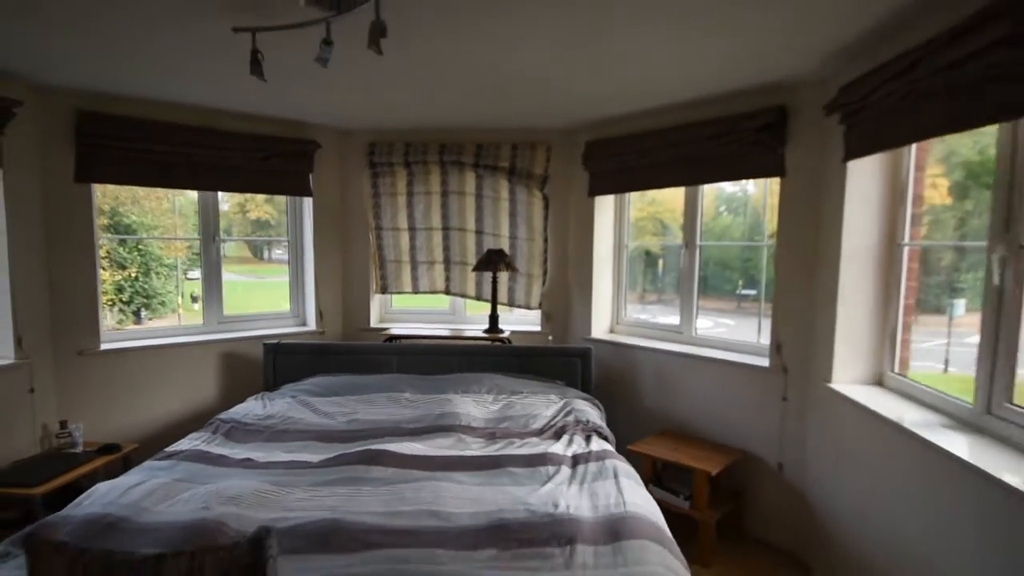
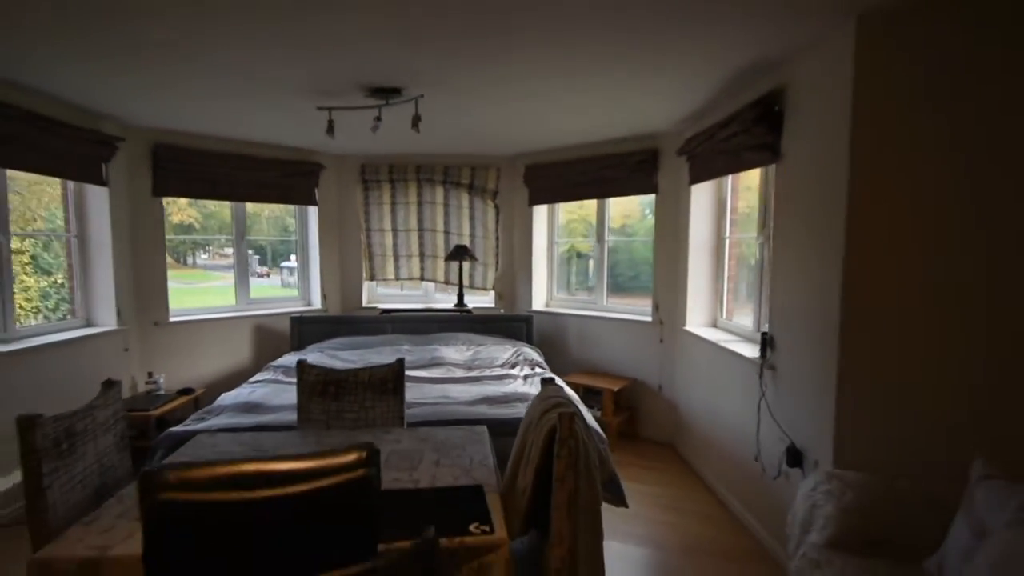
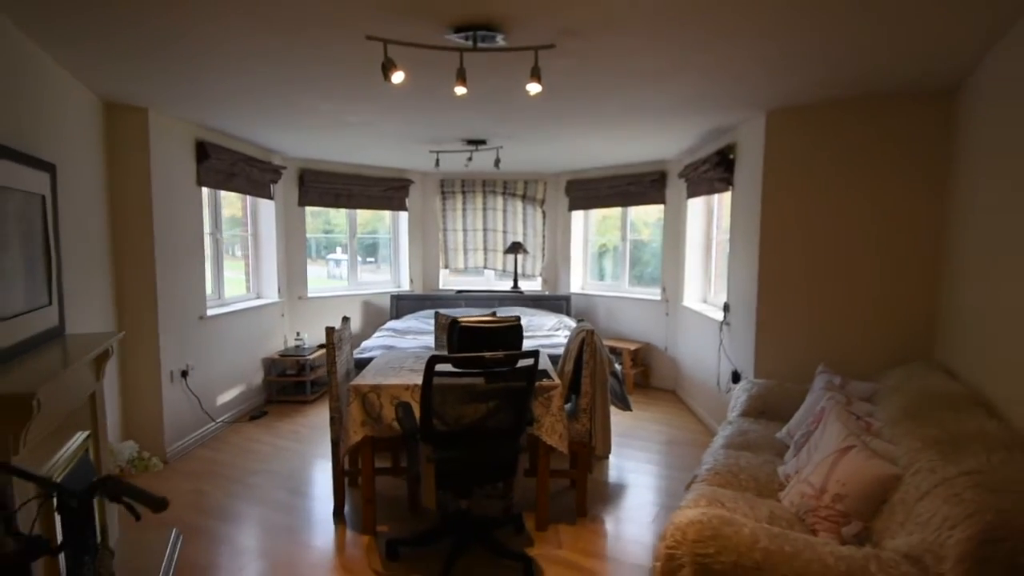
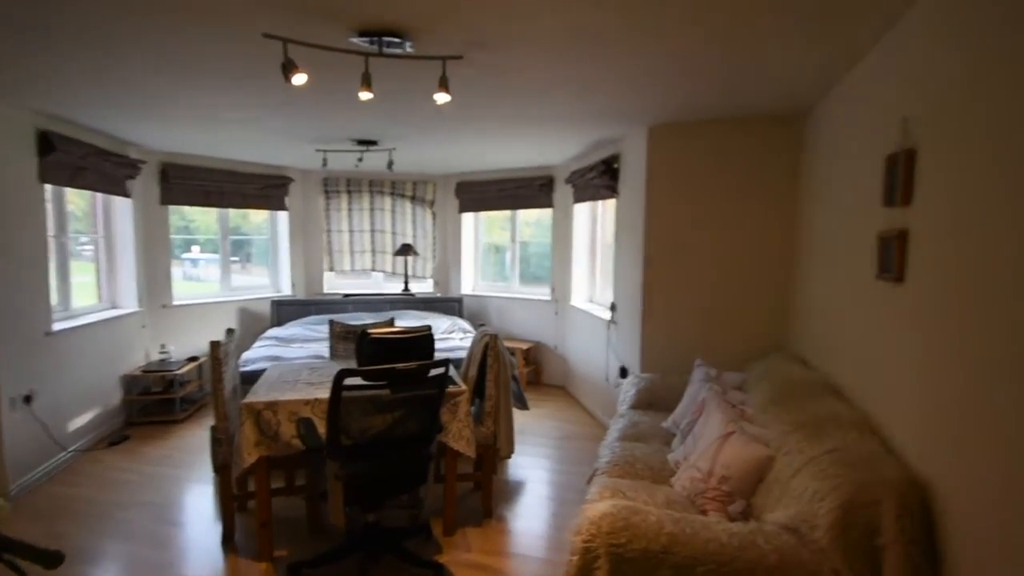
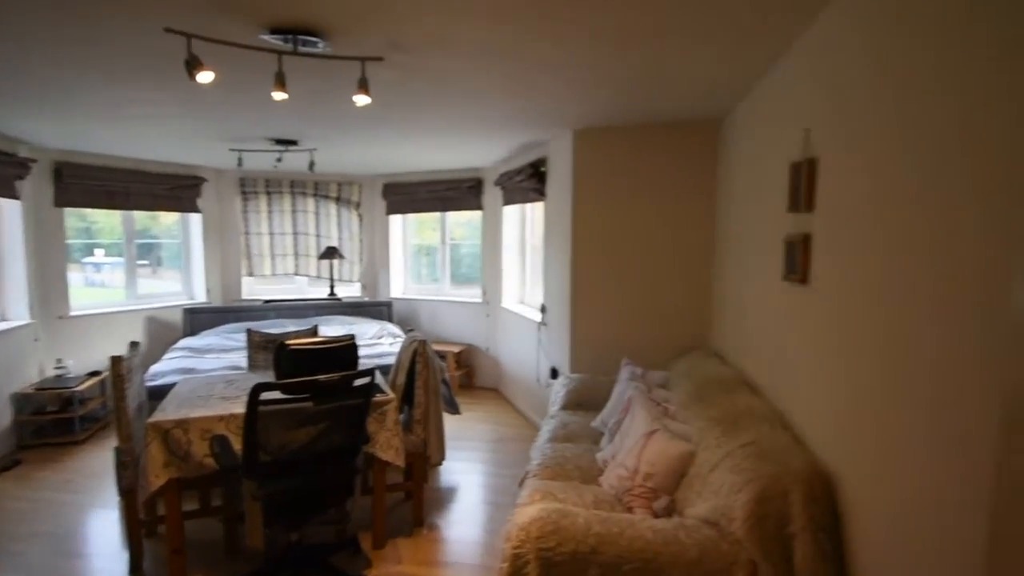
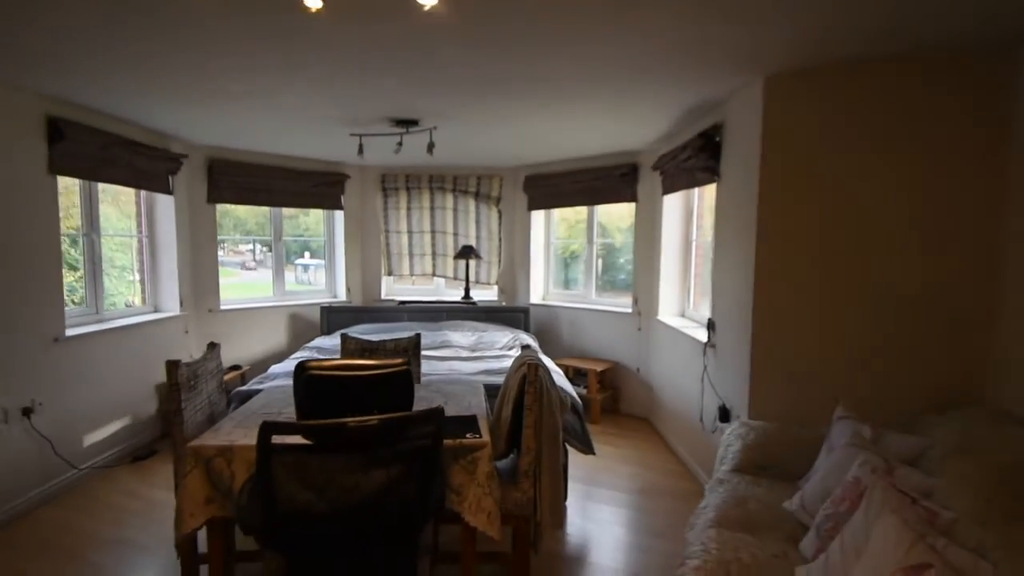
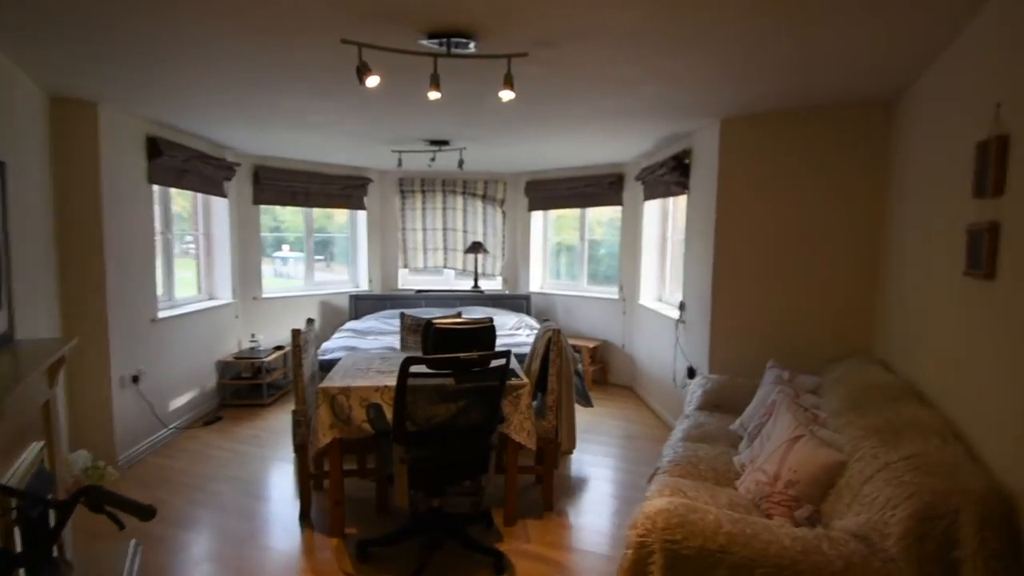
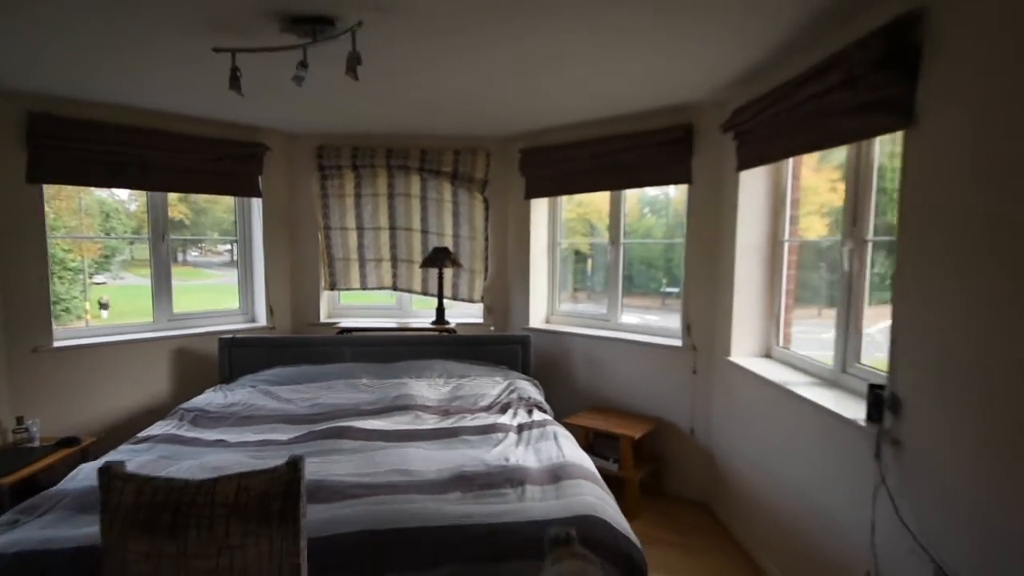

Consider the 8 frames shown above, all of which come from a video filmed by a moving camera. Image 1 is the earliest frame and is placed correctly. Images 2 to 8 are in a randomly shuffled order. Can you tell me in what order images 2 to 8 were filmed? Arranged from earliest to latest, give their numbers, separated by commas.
8, 2, 6, 3, 7, 4, 5
